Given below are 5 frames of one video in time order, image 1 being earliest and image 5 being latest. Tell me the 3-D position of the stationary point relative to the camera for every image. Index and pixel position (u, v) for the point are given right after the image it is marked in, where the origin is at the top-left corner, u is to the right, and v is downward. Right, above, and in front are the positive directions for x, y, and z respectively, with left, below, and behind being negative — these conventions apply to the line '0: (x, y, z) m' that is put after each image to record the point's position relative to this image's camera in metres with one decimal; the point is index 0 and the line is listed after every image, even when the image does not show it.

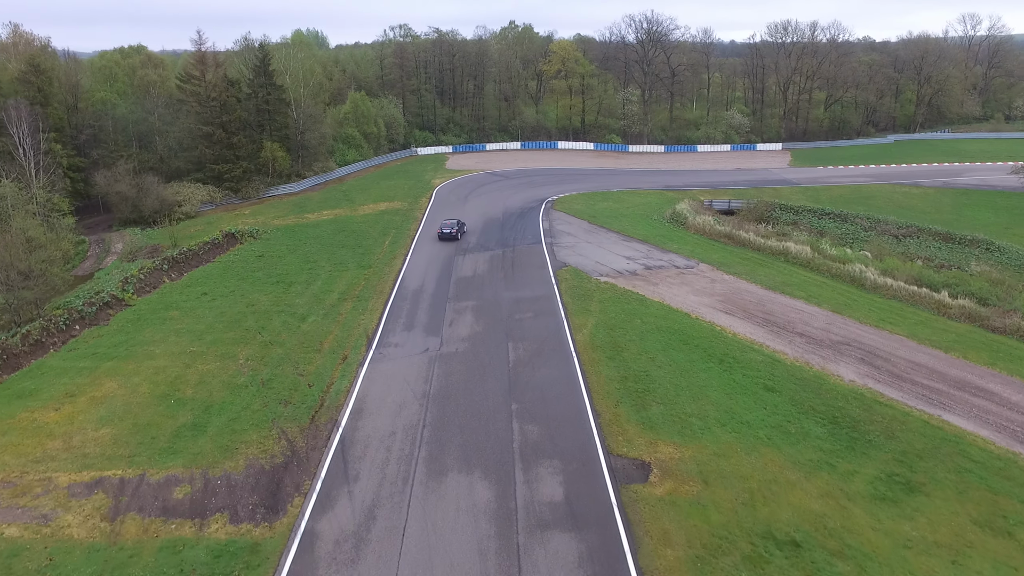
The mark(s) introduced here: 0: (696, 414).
0: (+4.4, -3.0, +18.9) m
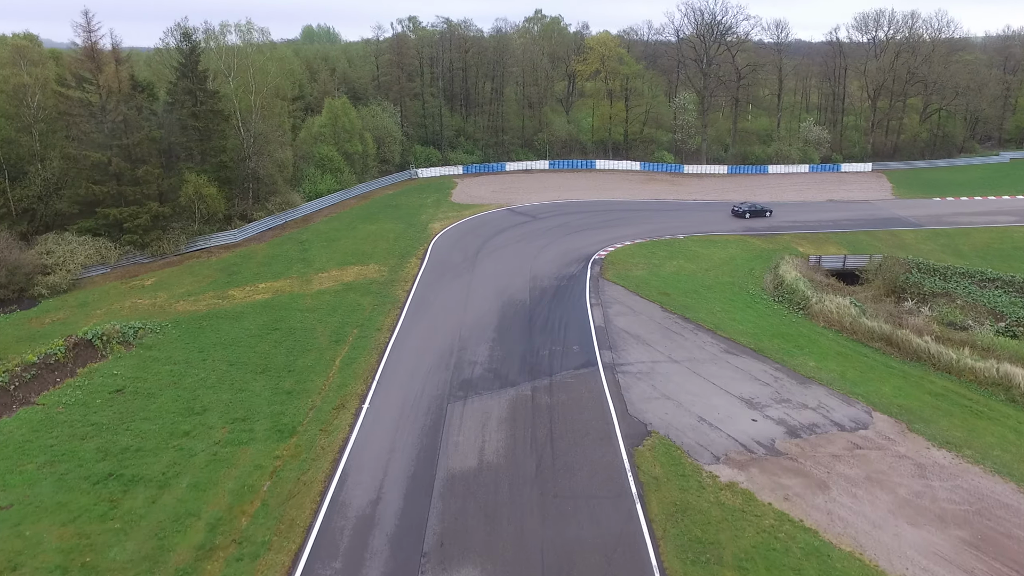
0: (+4.9, -7.2, +4.7) m
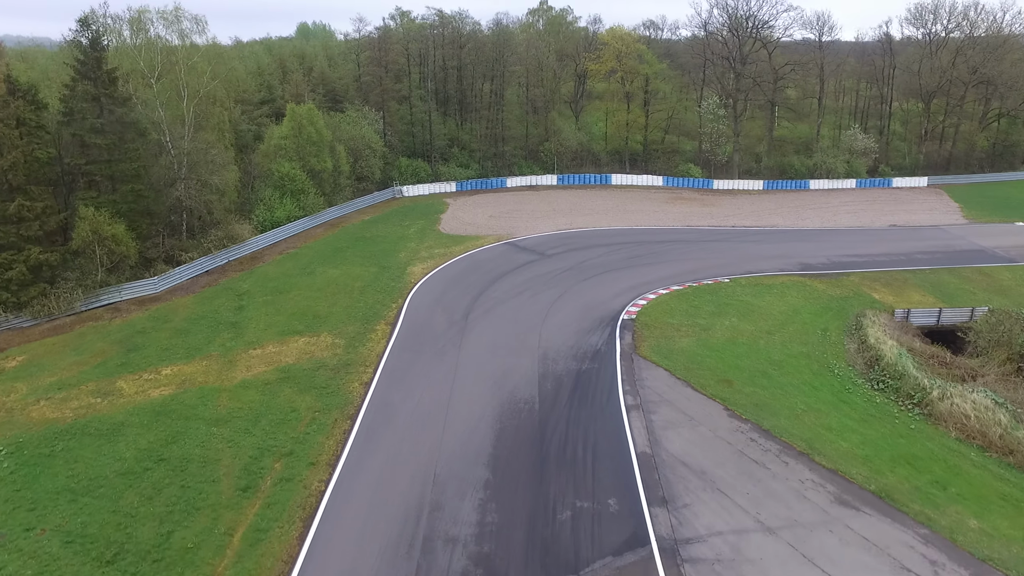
0: (+4.9, -9.5, -3.2) m
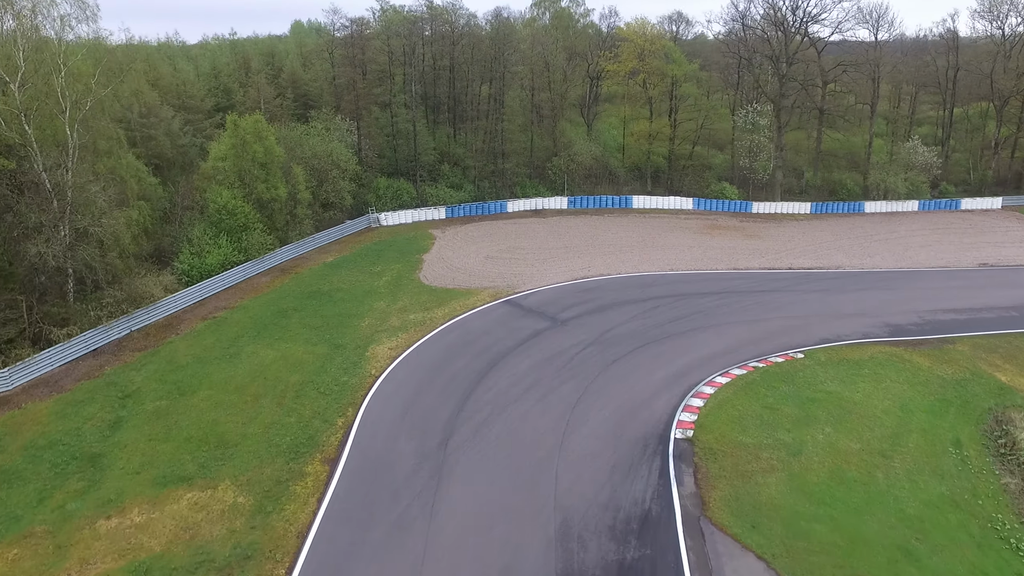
0: (+4.9, -11.9, -11.2) m
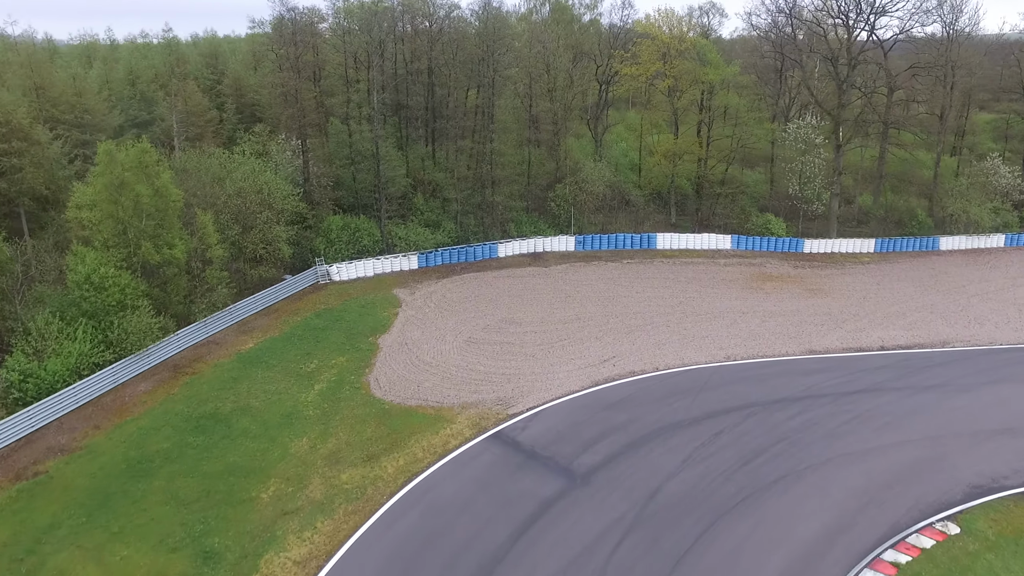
0: (+5.1, -14.7, -19.7) m
